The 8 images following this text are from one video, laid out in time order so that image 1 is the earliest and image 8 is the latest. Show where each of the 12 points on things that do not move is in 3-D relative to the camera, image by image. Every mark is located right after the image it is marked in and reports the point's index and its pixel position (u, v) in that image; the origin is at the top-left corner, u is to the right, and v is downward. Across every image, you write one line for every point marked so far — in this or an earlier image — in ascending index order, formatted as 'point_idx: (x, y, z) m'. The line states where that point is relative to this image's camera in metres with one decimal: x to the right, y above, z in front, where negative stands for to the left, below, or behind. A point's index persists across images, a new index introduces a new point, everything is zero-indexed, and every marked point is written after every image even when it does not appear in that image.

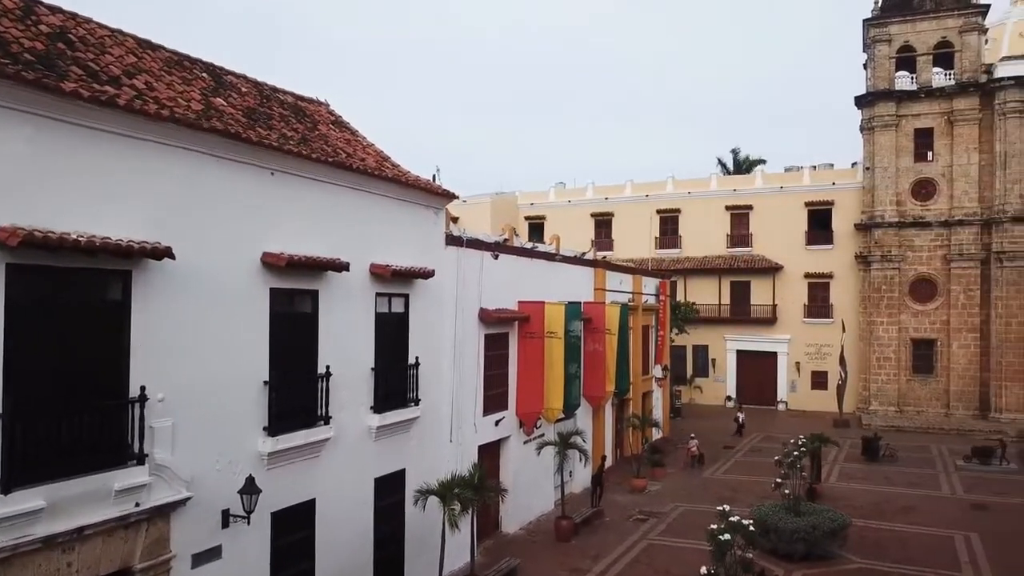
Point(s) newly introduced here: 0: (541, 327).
0: (+0.6, -0.8, +17.3) m
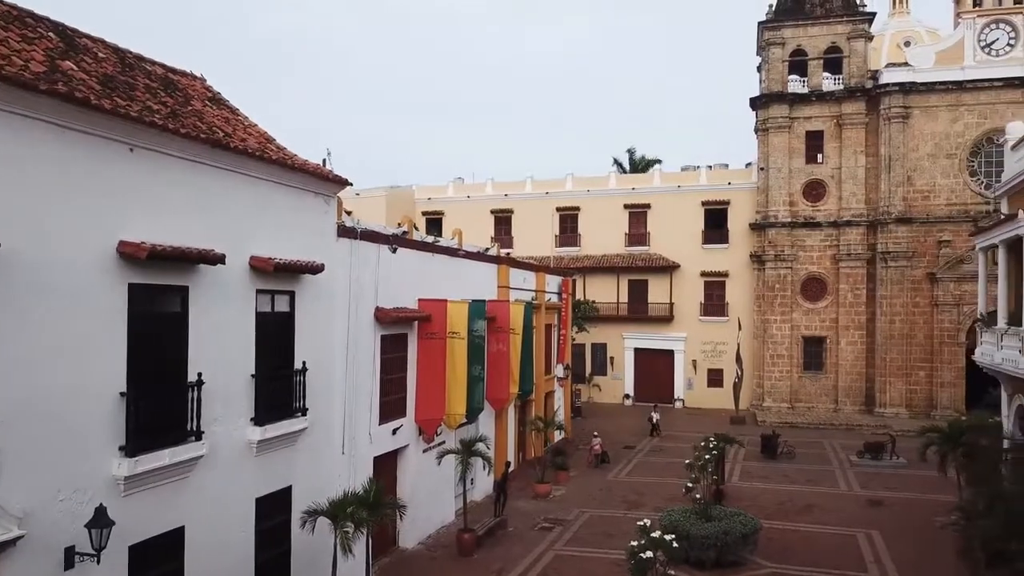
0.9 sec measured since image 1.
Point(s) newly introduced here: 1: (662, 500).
0: (-1.4, -0.8, +16.2) m
1: (+3.6, -5.1, +19.7) m
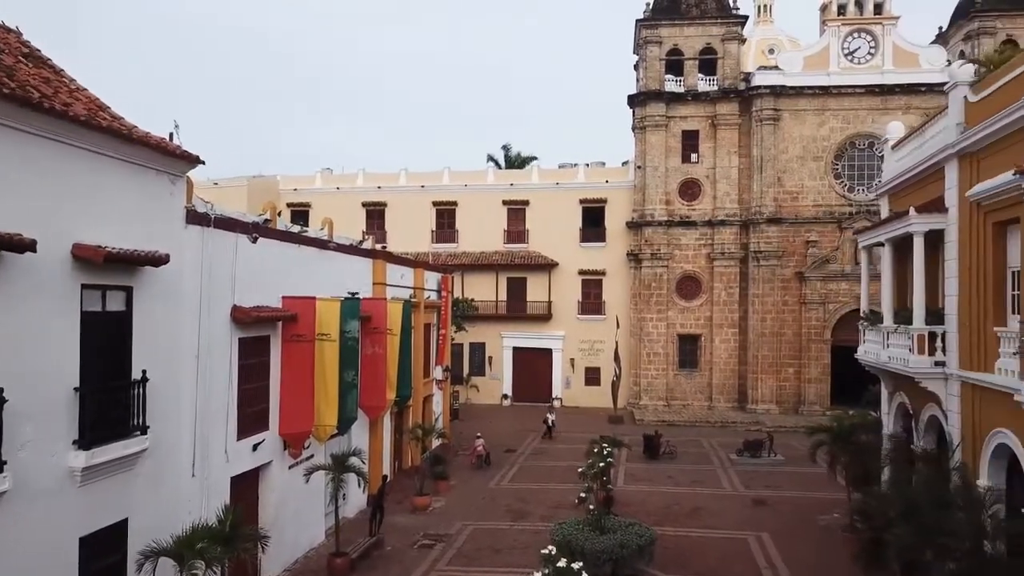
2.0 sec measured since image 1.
0: (-3.6, -0.7, +14.4) m
1: (+0.8, -5.1, +18.8) m
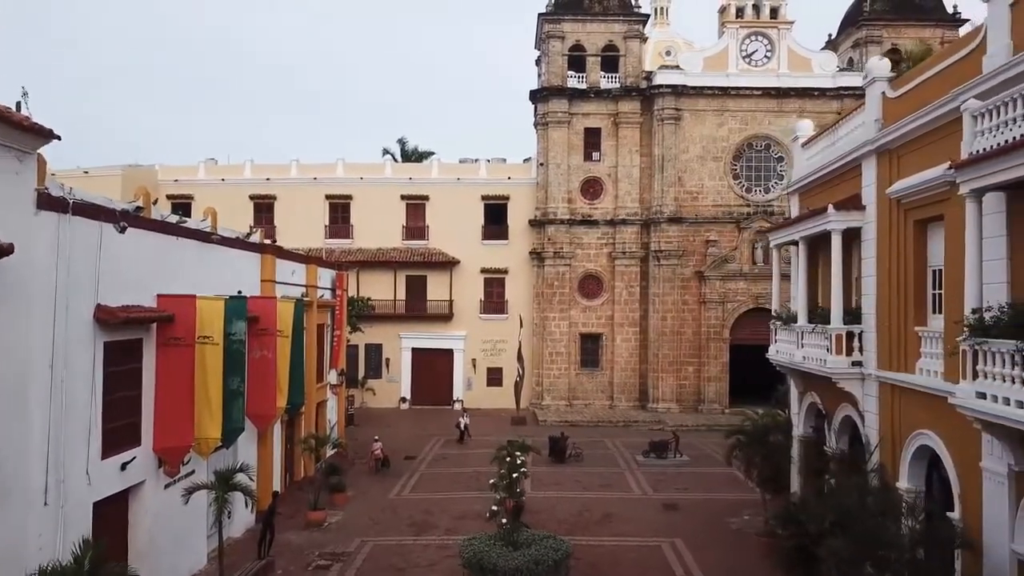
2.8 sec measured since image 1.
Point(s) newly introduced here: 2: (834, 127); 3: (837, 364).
0: (-5.1, -0.7, +12.9) m
1: (-1.3, -5.0, +17.7) m
2: (+5.9, +2.9, +14.8) m
3: (+5.2, -1.2, +13.0) m
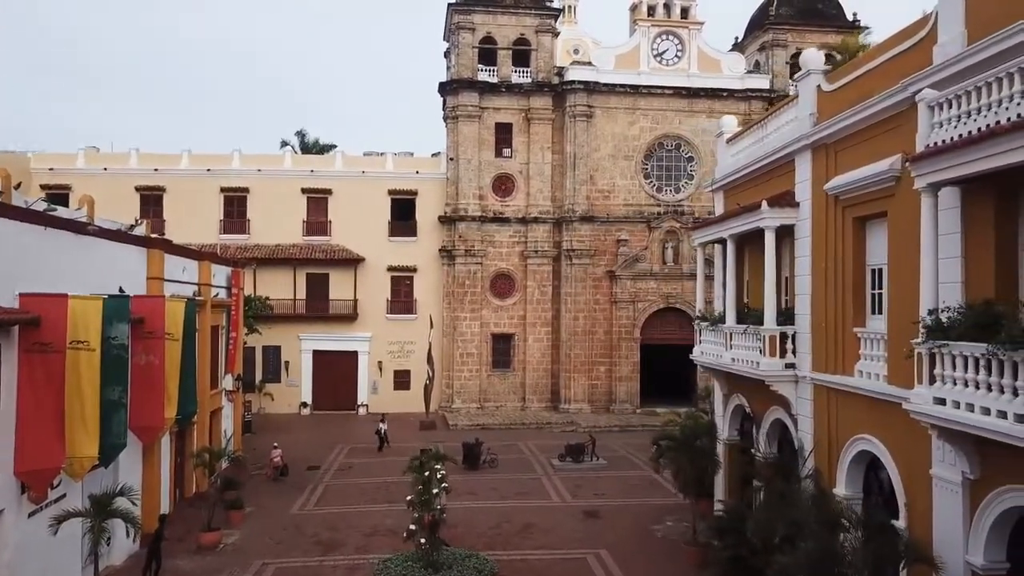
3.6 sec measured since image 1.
0: (-6.2, -0.6, +11.2) m
1: (-3.0, -5.0, +16.5) m
2: (+4.5, +2.9, +14.4) m
3: (+4.0, -1.2, +12.5) m
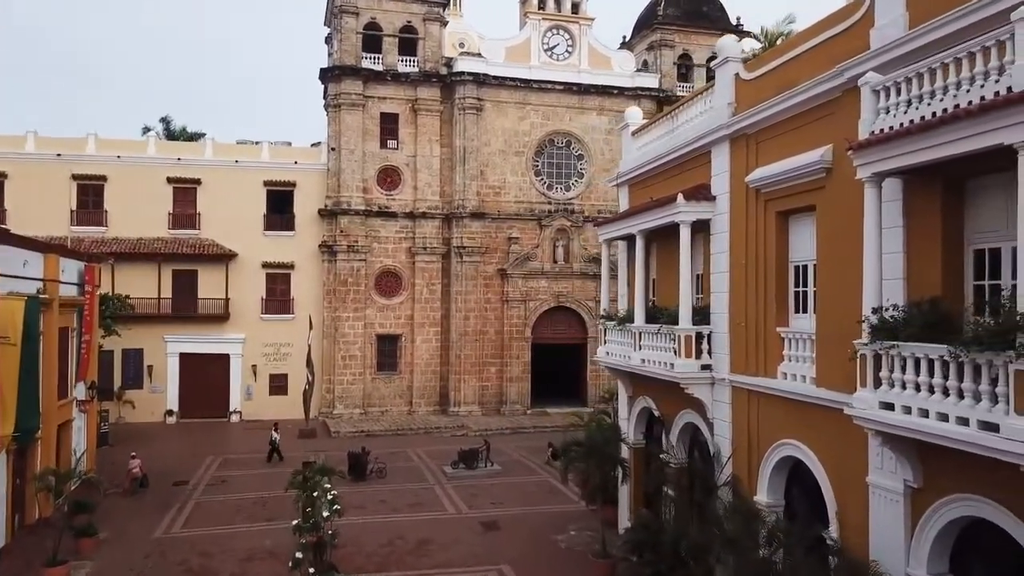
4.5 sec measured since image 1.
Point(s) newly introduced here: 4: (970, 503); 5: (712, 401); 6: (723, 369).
0: (-7.3, -0.6, +9.1) m
1: (-5.0, -5.0, +14.8) m
2: (+2.7, +3.0, +13.9) m
3: (+2.5, -1.2, +11.9) m
4: (+4.1, -1.9, +7.4) m
5: (+3.0, -1.7, +12.0) m
6: (+3.0, -1.2, +11.7) m
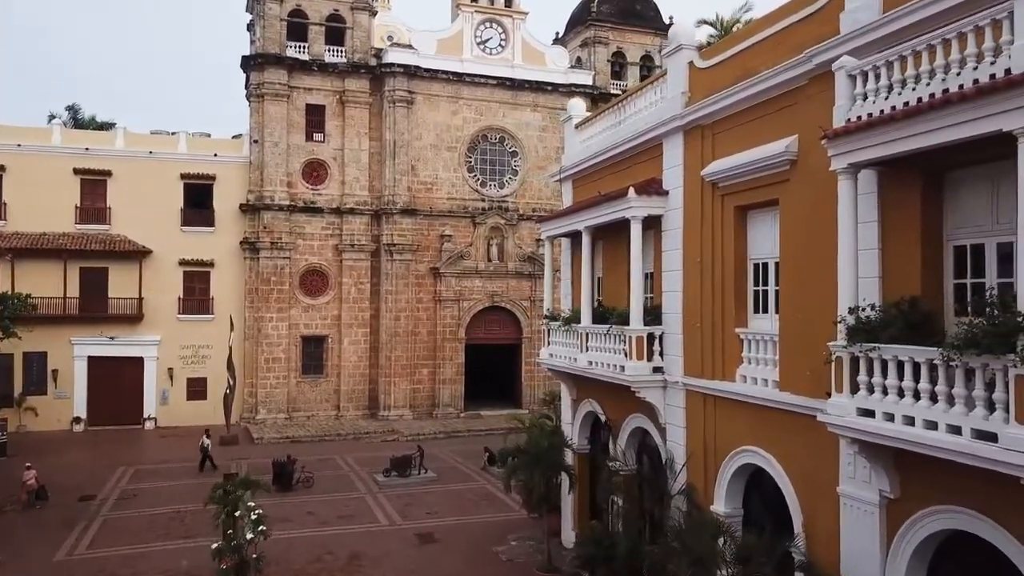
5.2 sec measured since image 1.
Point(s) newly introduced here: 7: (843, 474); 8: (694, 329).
0: (-7.8, -0.6, +7.6) m
1: (-6.0, -4.9, +13.5) m
2: (+1.8, +3.0, +13.3) m
3: (+1.7, -1.2, +11.3) m
4: (+3.7, -1.9, +6.9) m
5: (+2.1, -1.7, +11.5) m
6: (+2.2, -1.1, +11.2) m
7: (+3.3, -1.8, +8.0) m
8: (+2.4, -0.5, +10.8) m
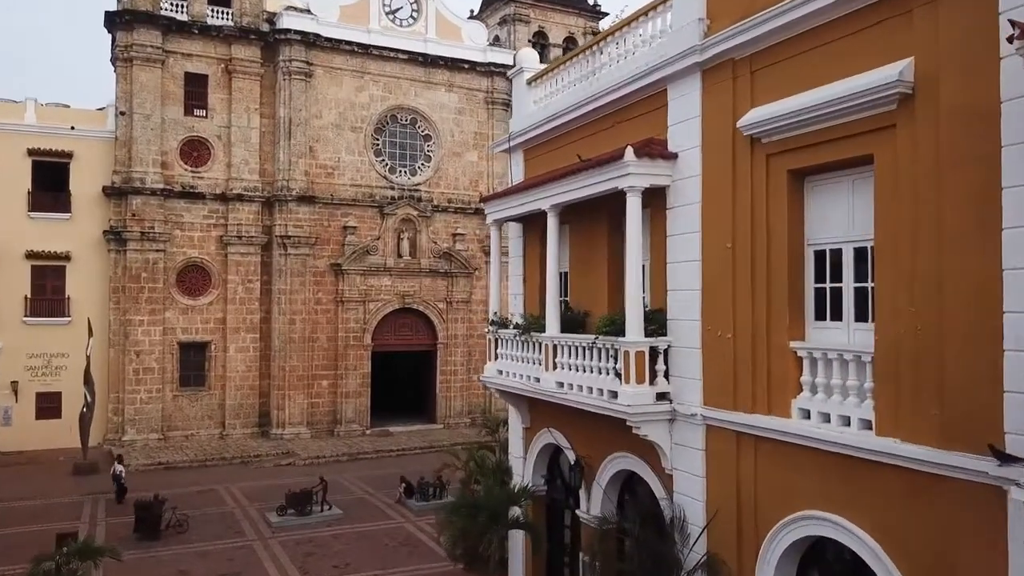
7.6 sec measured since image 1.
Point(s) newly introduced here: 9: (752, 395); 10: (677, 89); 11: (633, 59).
0: (-7.7, -0.5, +3.4) m
1: (-6.7, -4.9, +9.4) m
2: (+1.1, +3.0, +10.2) m
3: (+1.3, -1.1, +8.2) m
4: (+3.8, -1.9, +4.1) m
5: (+1.6, -1.6, +8.5) m
6: (+1.8, -1.1, +8.1) m
7: (+3.2, -1.8, +5.1) m
8: (+2.0, -0.5, +7.8) m
9: (+2.2, -1.0, +7.4) m
10: (+1.7, +2.1, +8.5) m
11: (+1.4, +2.6, +9.4) m
